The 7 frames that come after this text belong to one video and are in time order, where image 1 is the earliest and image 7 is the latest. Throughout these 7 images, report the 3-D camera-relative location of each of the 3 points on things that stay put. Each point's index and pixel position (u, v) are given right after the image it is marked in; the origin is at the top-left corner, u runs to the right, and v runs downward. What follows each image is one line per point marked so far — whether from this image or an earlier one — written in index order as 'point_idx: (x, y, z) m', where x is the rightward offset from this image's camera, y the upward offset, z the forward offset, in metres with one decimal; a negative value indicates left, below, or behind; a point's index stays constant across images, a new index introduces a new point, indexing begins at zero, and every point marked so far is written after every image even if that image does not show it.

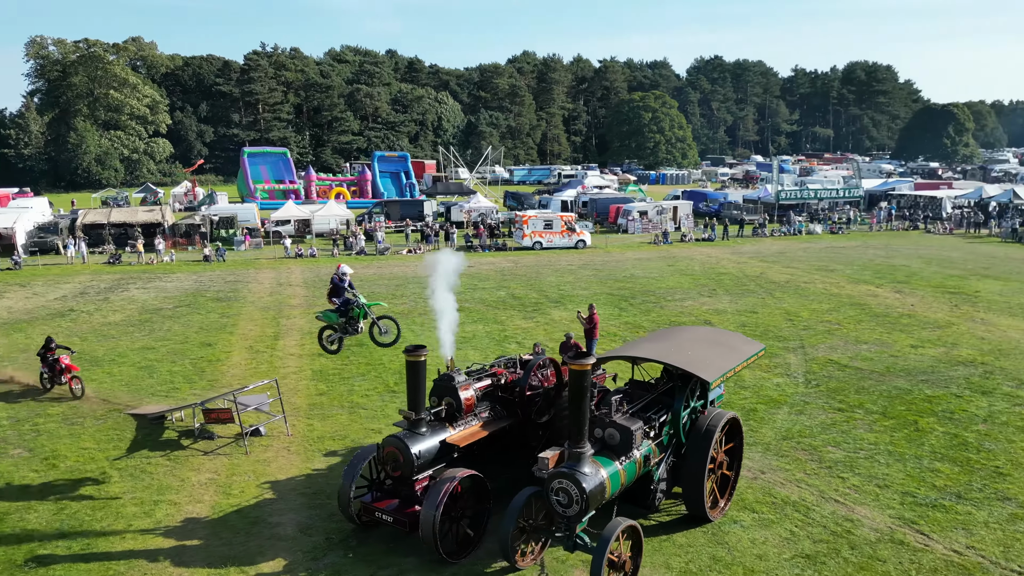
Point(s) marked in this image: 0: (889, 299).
0: (+10.3, -0.2, +19.9) m
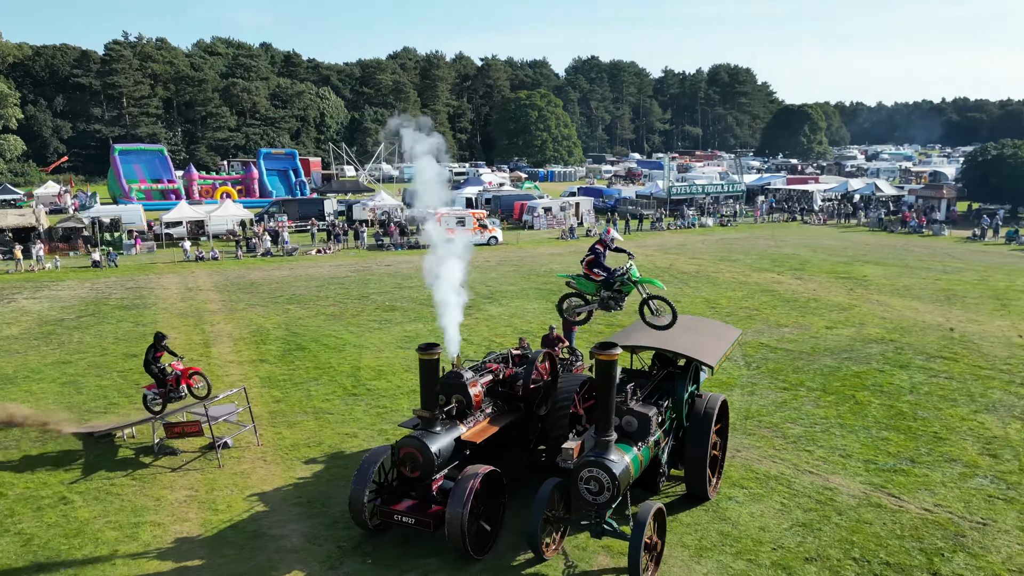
0: (+8.2, +0.1, +21.4) m
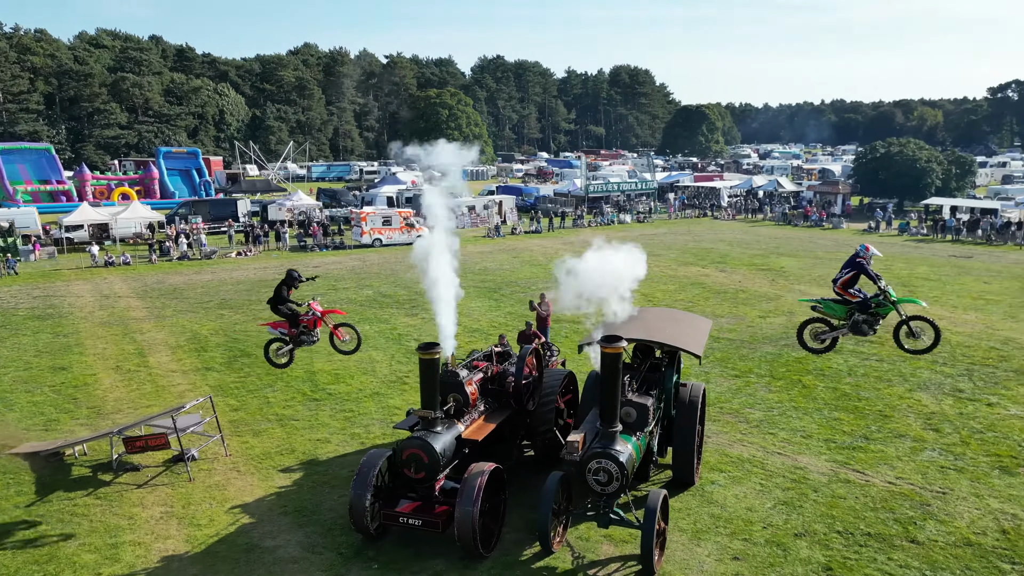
0: (+6.3, +0.4, +22.3) m
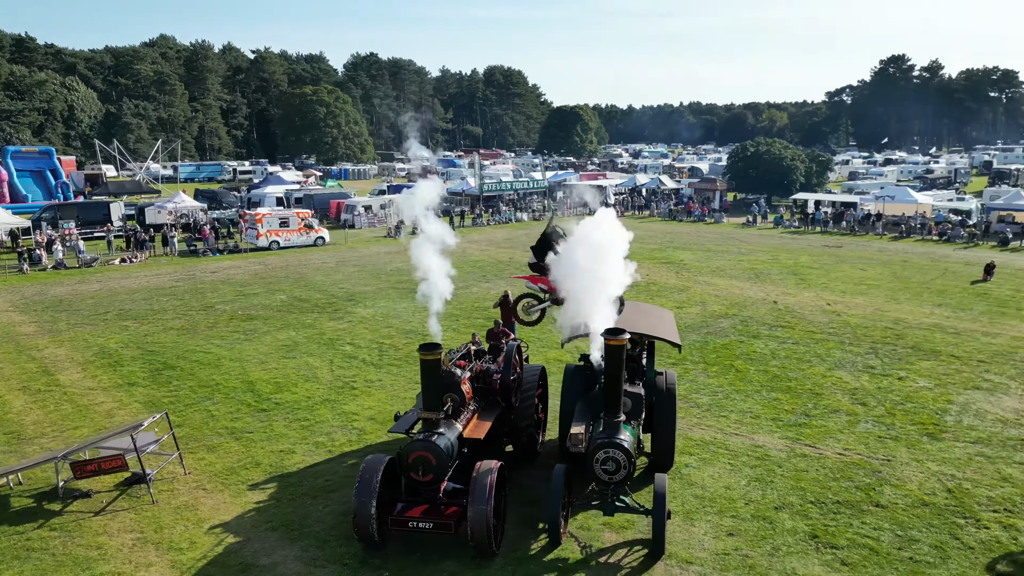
0: (+3.7, +0.6, +23.1) m
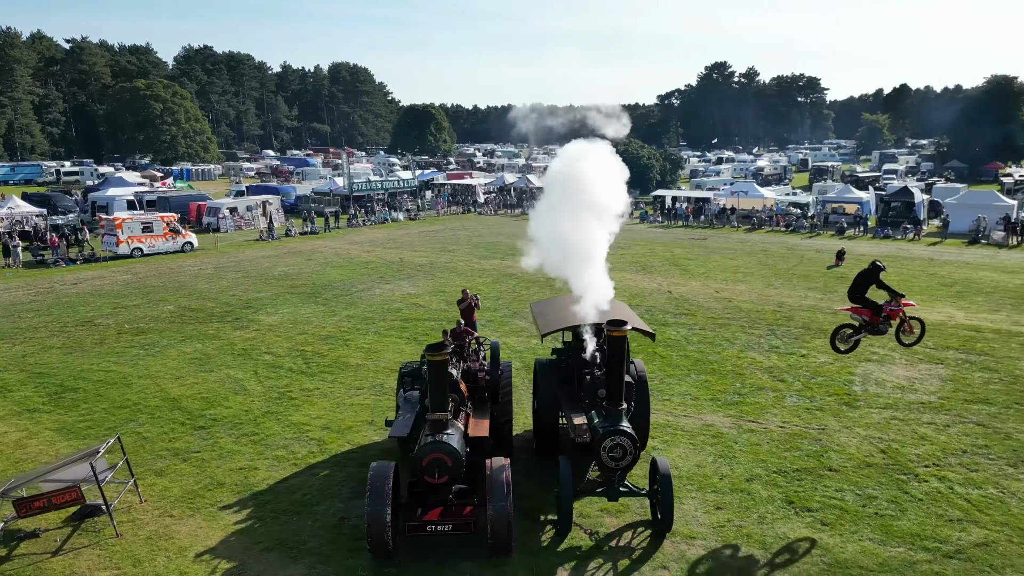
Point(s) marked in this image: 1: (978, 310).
0: (+0.3, +0.7, +23.6) m
1: (+11.1, -0.5, +17.3) m
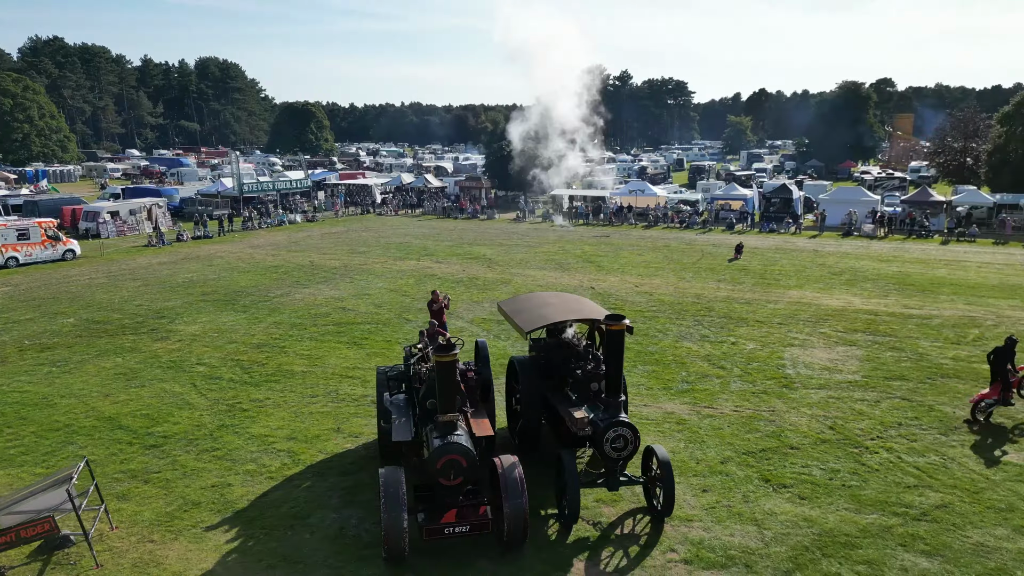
0: (-2.3, +0.7, +23.5) m
1: (+9.3, -0.2, +19.0) m
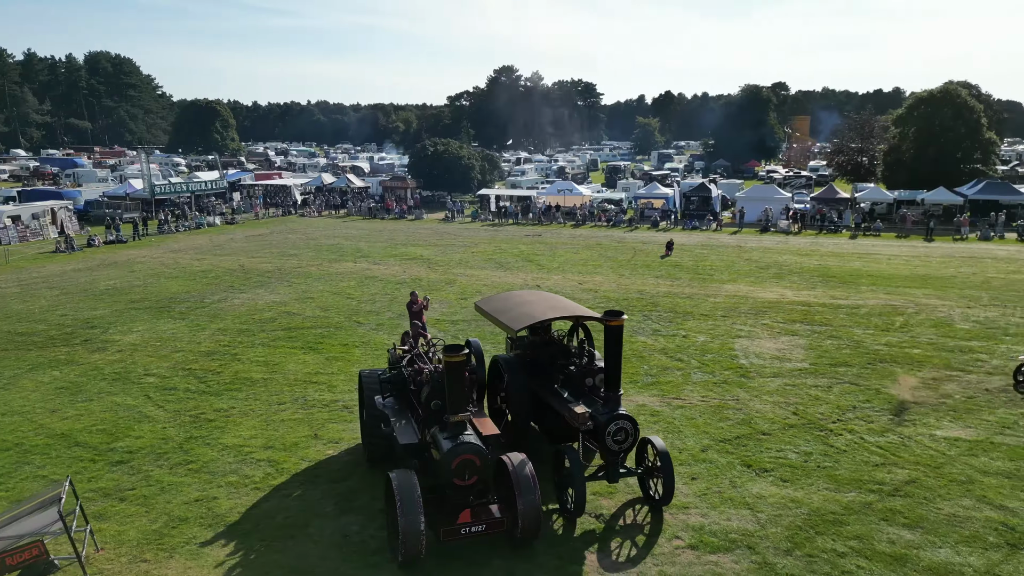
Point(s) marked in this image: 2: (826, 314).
0: (-4.2, +0.6, +23.1) m
1: (+7.9, 0.0, +20.0) m
2: (+7.1, -0.6, +16.6) m
